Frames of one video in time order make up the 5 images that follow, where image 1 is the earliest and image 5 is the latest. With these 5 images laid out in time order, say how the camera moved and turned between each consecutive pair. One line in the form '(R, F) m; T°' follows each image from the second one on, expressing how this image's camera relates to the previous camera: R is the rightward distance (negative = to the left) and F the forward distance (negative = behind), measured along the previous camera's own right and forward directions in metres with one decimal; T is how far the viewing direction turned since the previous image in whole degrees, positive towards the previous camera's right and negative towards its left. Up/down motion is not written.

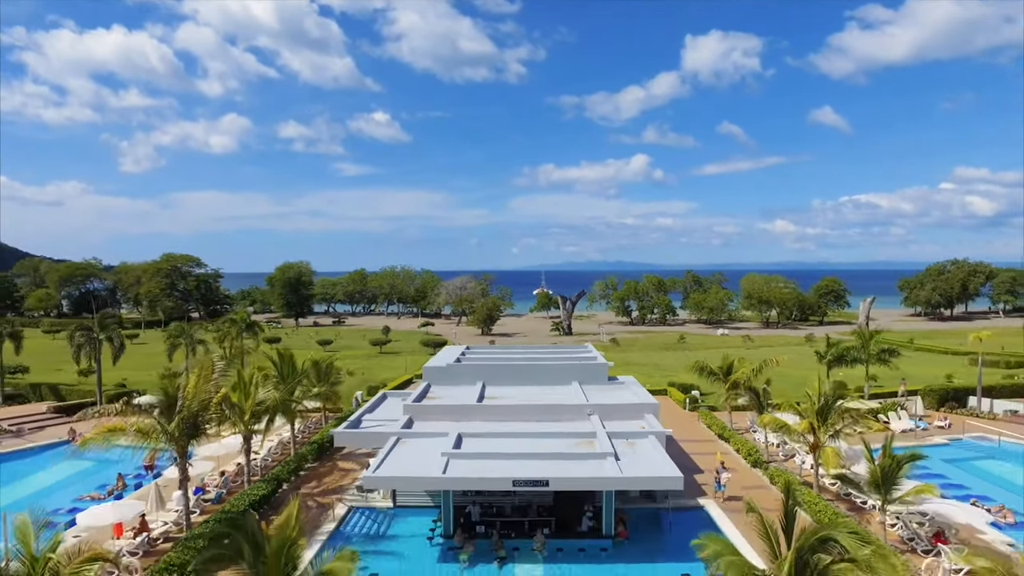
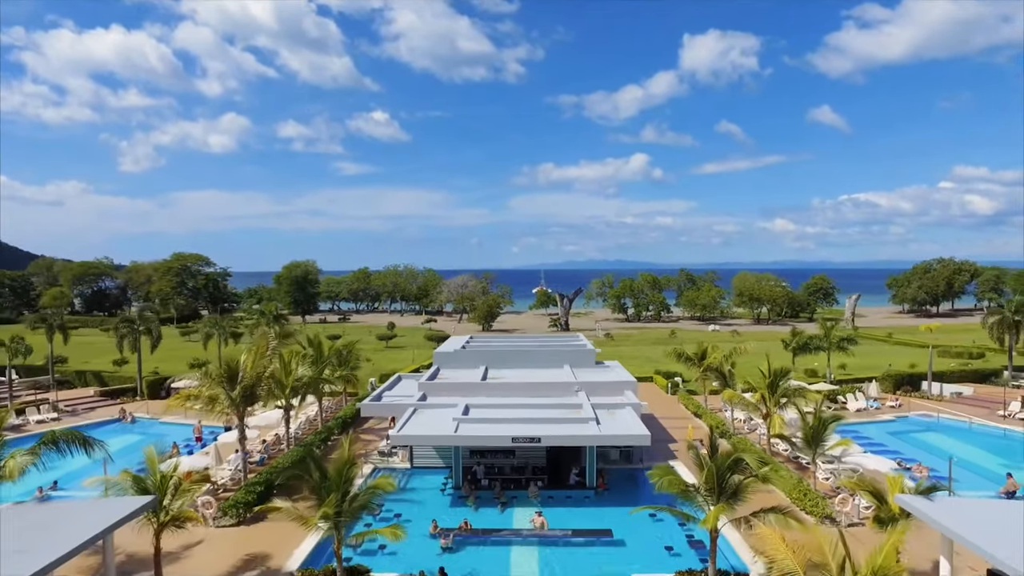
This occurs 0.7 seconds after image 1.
(0.0, -3.5) m; 0°
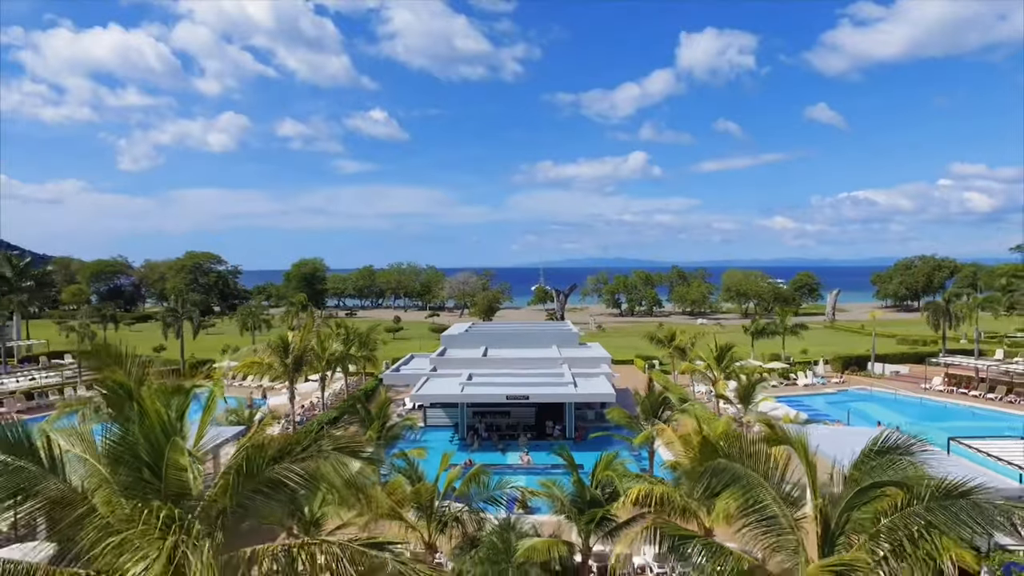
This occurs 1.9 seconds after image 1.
(+0.2, -5.0) m; 0°
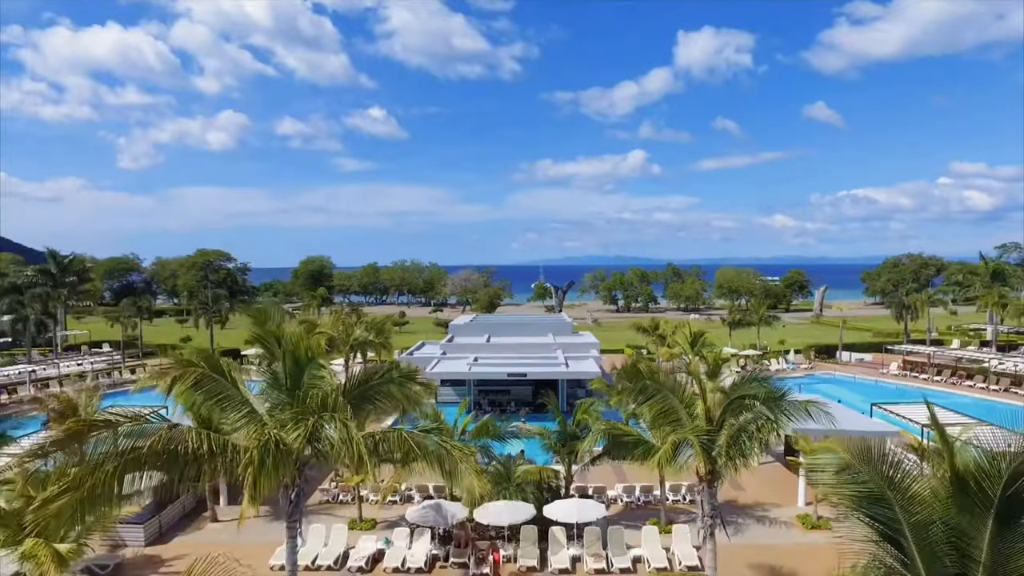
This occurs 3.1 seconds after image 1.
(-0.1, -3.9) m; 0°
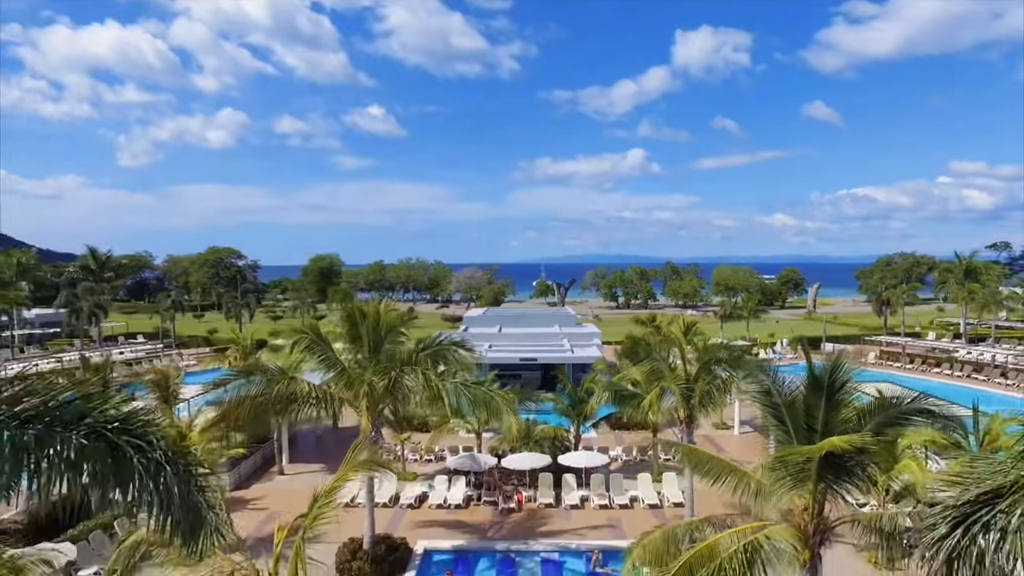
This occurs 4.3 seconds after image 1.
(-0.6, -3.3) m; 0°
